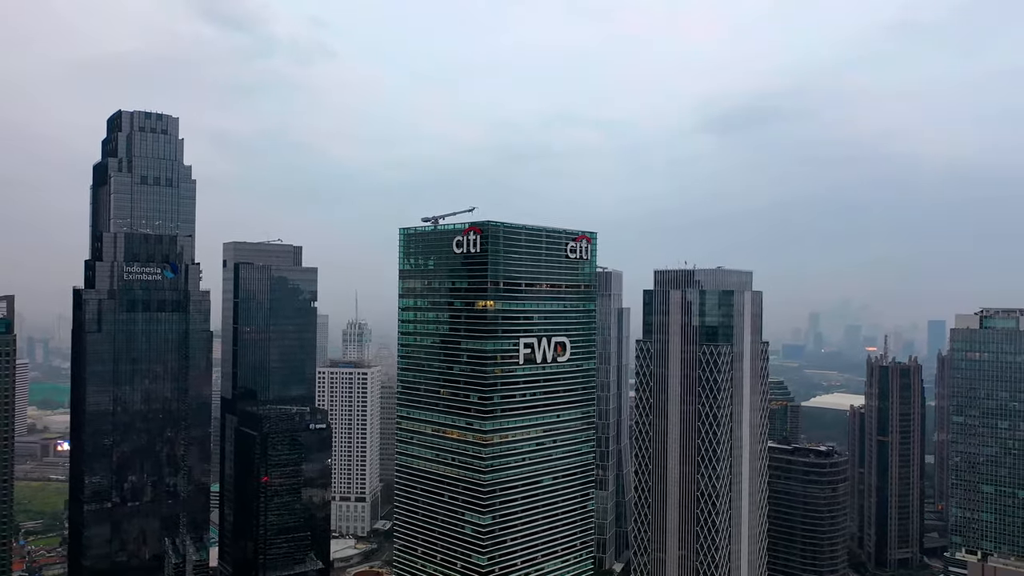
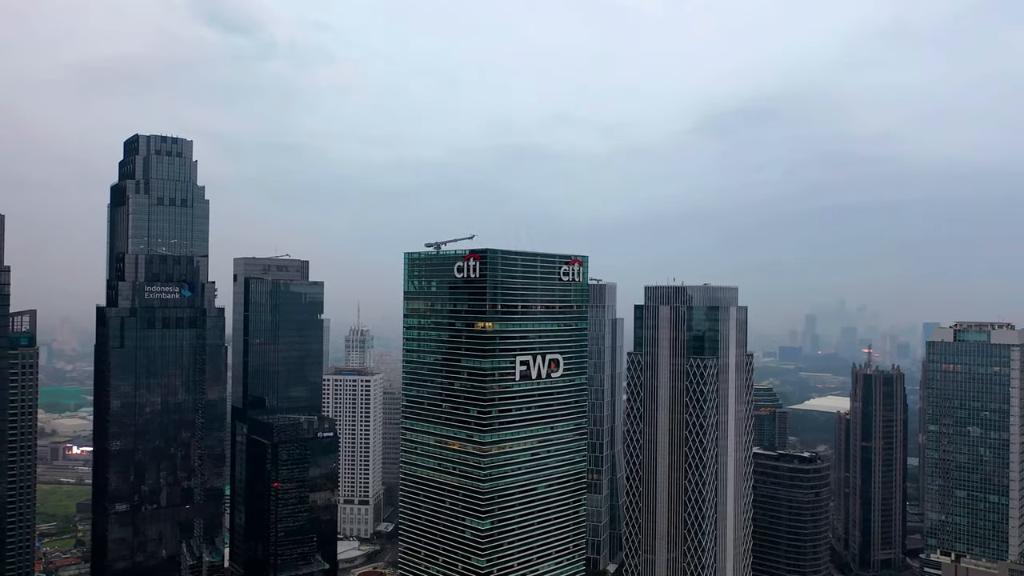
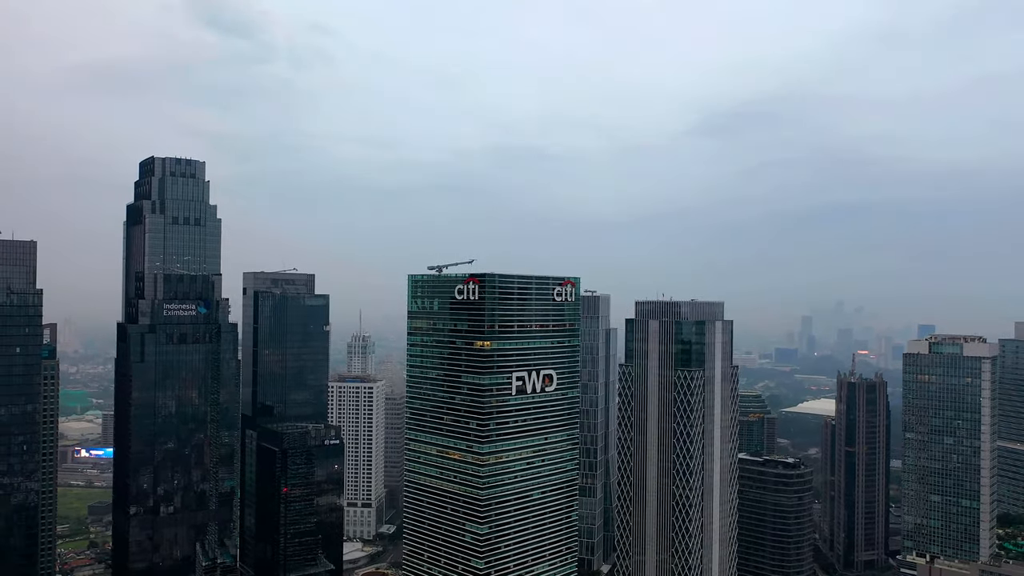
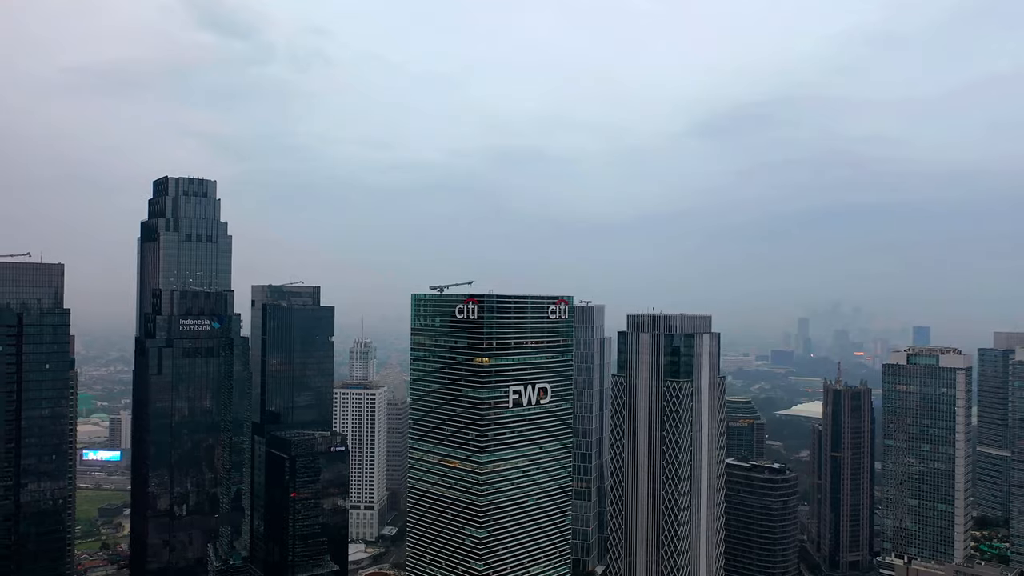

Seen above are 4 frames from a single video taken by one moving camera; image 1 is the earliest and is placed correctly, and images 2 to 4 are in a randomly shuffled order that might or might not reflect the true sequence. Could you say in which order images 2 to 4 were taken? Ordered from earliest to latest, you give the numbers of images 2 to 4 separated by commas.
2, 3, 4
